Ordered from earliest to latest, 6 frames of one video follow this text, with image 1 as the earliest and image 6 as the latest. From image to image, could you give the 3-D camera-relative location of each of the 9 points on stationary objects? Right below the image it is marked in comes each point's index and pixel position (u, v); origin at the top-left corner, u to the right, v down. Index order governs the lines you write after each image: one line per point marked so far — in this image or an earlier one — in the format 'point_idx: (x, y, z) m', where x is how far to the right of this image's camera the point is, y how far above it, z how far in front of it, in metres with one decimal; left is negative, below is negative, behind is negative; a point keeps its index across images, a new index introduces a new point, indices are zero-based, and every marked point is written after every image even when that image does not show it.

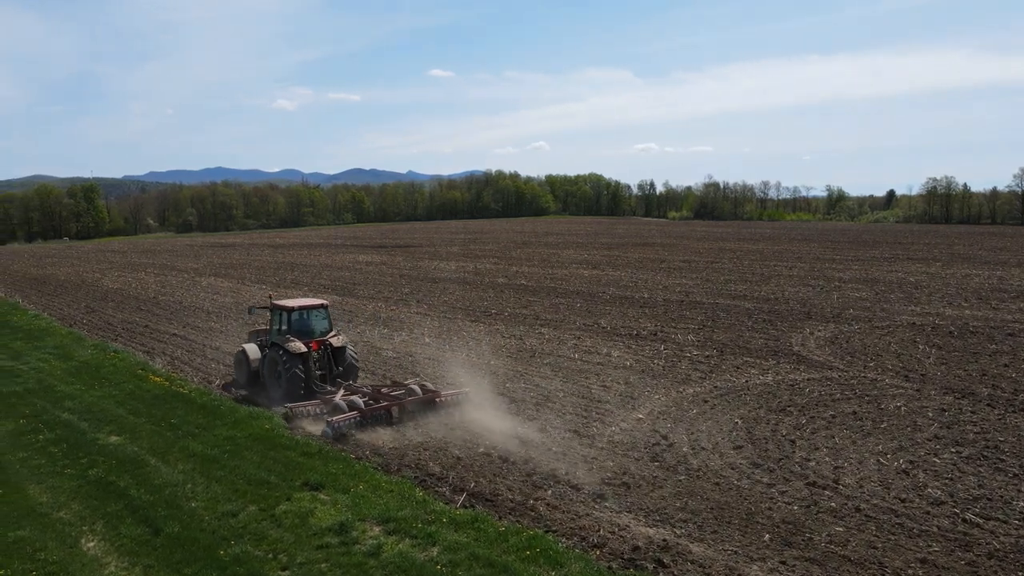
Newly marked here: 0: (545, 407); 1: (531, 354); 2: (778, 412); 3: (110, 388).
0: (+0.5, -1.7, +10.7) m
1: (+0.4, -1.4, +14.9) m
2: (+3.7, -1.7, +10.1) m
3: (-6.4, -1.6, +11.7) m
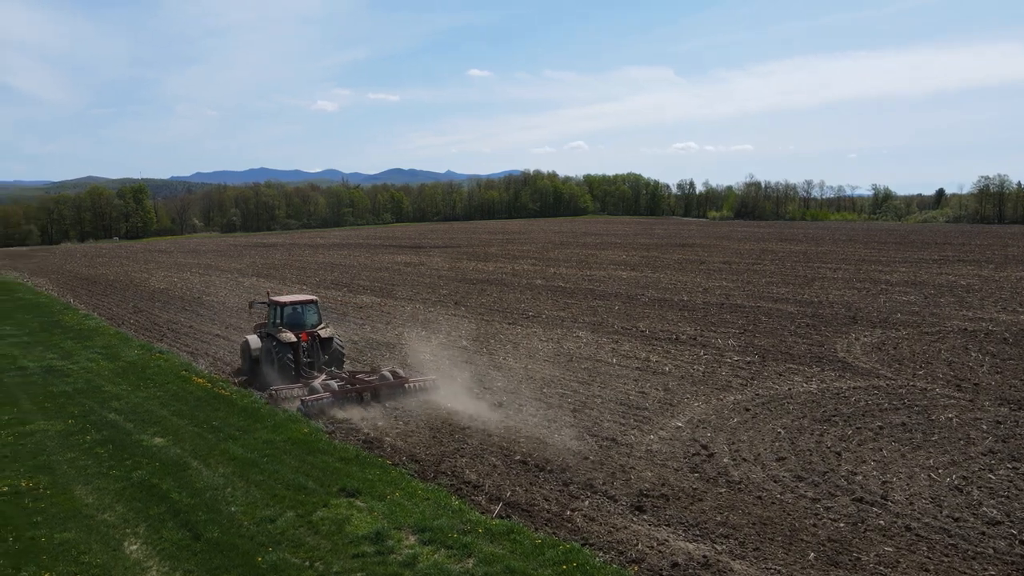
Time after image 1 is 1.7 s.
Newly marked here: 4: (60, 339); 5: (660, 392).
0: (+1.0, -1.8, +10.6) m
1: (+1.2, -1.4, +14.8) m
2: (+4.2, -1.8, +9.9) m
3: (-5.8, -1.7, +11.9) m
4: (-10.9, -1.3, +17.7) m
5: (+2.4, -1.7, +11.8) m
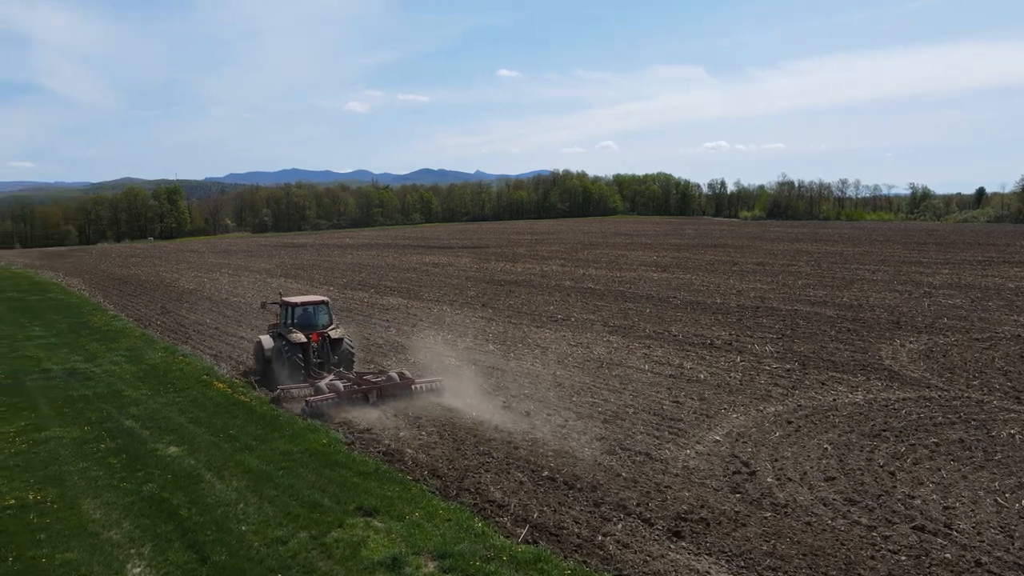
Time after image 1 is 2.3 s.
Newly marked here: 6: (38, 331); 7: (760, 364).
0: (+1.4, -1.9, +10.1) m
1: (+1.7, -1.5, +14.3) m
2: (+4.5, -1.9, +9.2) m
3: (-5.4, -1.7, +11.7) m
4: (-10.3, -1.3, +17.7) m
5: (+2.8, -1.7, +11.3) m
6: (-12.5, -1.1, +19.4) m
7: (+4.8, -1.5, +14.1) m
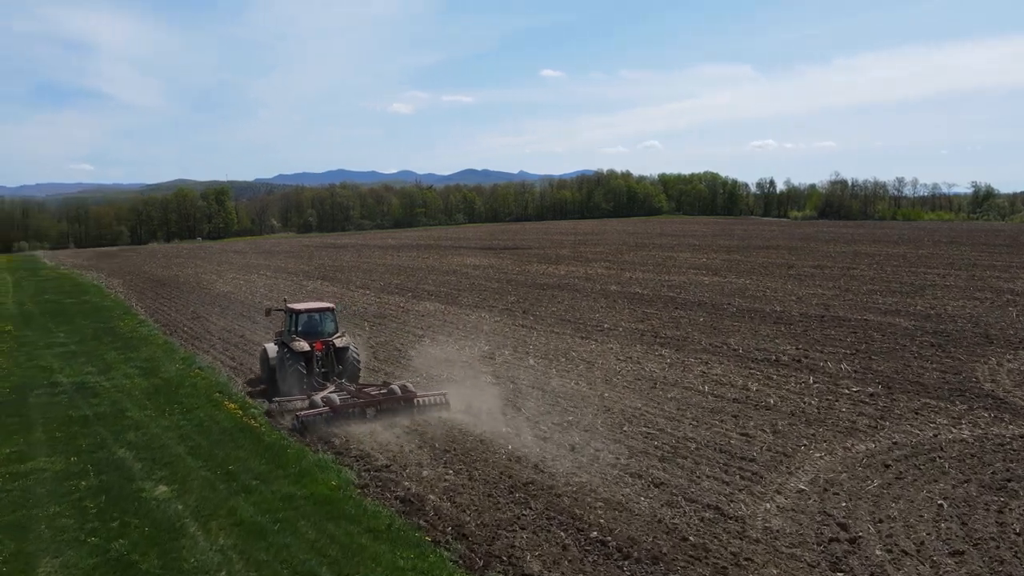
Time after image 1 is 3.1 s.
0: (+1.9, -2.0, +8.5) m
1: (+2.4, -1.7, +12.7) m
2: (+4.9, -2.1, +7.5) m
3: (-4.8, -1.9, +10.6) m
4: (-9.3, -1.4, +16.8) m
5: (+3.4, -1.9, +9.7) m
6: (-11.4, -1.3, +18.7) m
7: (+5.5, -1.7, +12.4) m
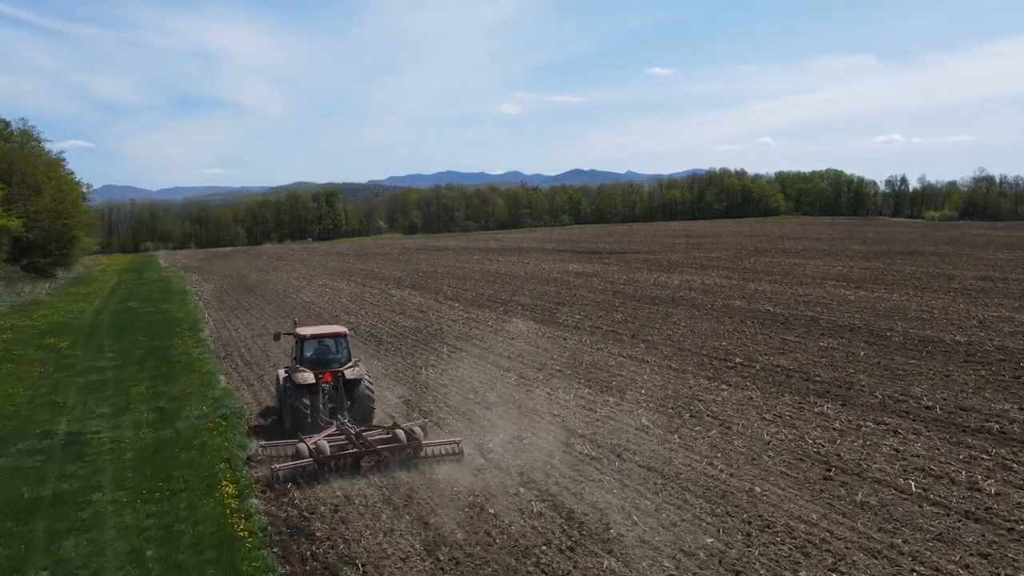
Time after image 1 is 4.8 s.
0: (+2.6, -2.6, +4.7) m
1: (+3.7, -2.2, +8.7) m
2: (+5.5, -2.6, +3.2) m
3: (-3.7, -2.3, +7.6) m
4: (-7.3, -1.8, +14.4) m
5: (+4.2, -2.5, +5.6) m
6: (-9.2, -1.6, +16.6) m
7: (+6.7, -2.2, +8.0) m
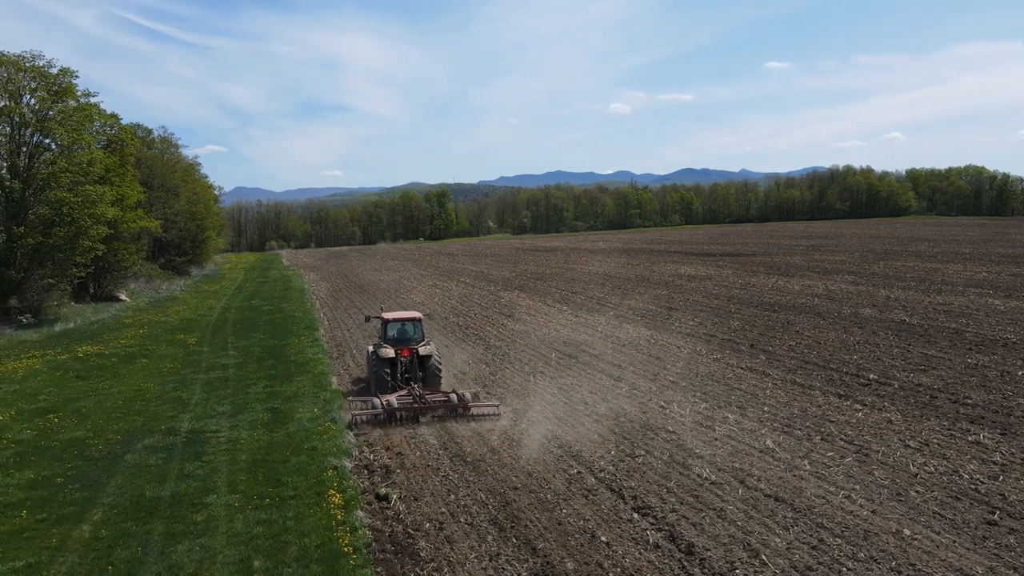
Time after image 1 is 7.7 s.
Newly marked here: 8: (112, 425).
0: (+3.2, -2.7, +3.8) m
1: (+4.9, -2.4, +7.6) m
2: (+5.9, -2.8, +1.9) m
3: (-2.6, -2.4, +7.6) m
4: (-5.1, -1.8, +14.9) m
5: (+5.0, -2.6, +4.4) m
6: (-6.6, -1.6, +17.3) m
7: (+7.8, -2.4, +6.4) m
8: (-6.2, -2.1, +11.4) m
